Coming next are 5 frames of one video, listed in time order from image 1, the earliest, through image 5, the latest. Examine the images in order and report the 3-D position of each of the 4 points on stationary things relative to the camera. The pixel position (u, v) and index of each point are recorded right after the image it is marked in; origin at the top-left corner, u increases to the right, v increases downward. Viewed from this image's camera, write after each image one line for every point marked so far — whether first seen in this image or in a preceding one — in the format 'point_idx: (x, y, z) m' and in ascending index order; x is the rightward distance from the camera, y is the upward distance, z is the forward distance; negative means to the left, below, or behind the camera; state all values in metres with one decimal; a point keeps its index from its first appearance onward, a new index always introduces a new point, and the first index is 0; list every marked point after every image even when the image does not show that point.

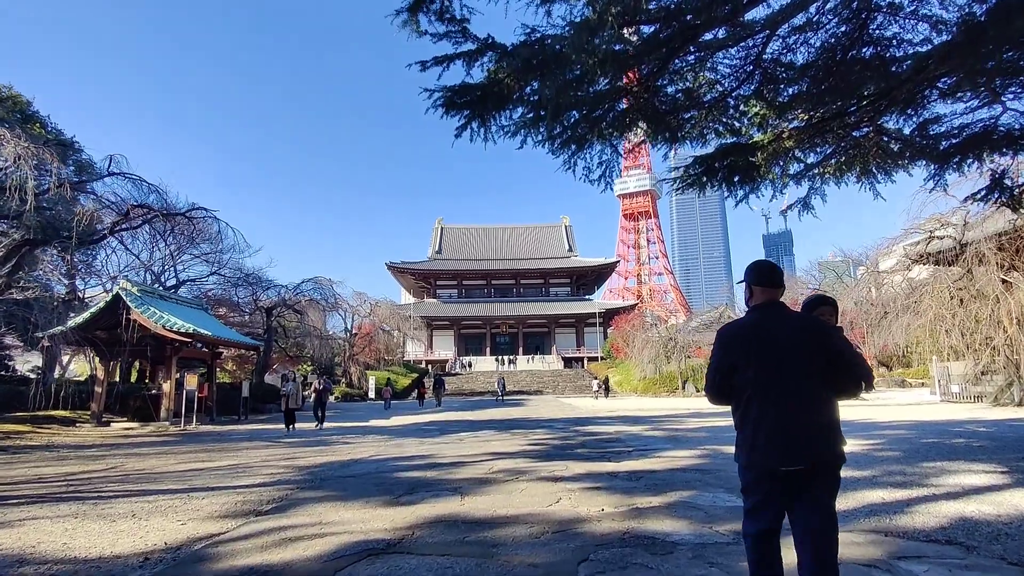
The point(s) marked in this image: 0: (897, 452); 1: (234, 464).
0: (+3.8, -1.6, +5.6) m
1: (-2.8, -1.8, +5.8) m
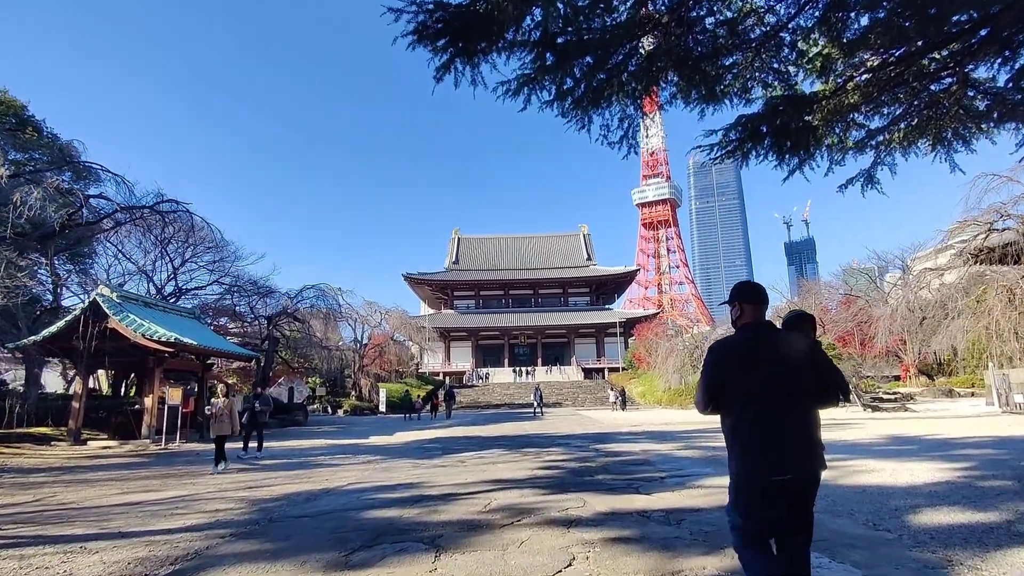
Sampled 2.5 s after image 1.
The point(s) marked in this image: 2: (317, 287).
0: (+3.8, -1.5, +4.4) m
1: (-2.8, -1.7, +4.8) m
2: (-5.6, 0.0, +16.3) m
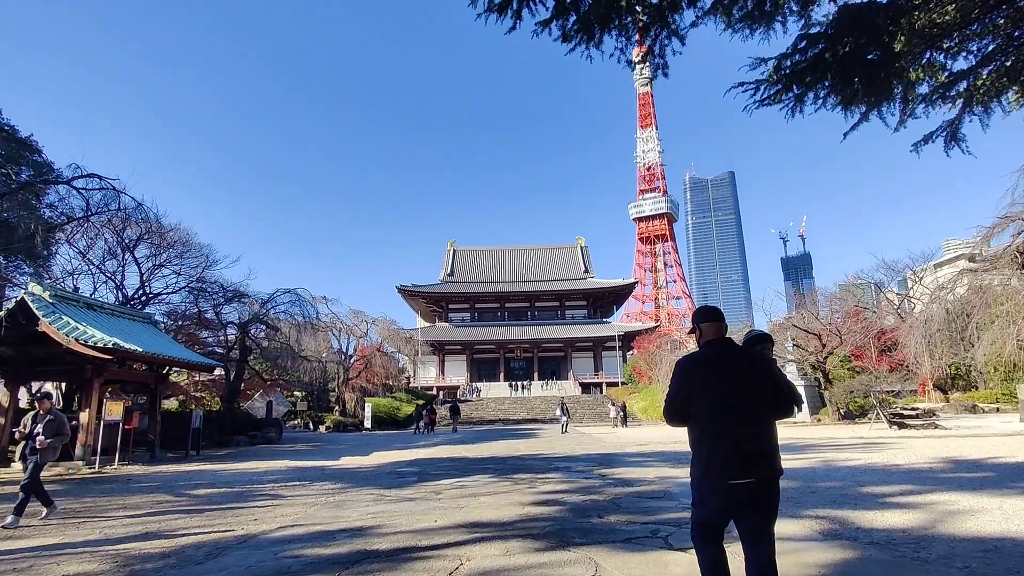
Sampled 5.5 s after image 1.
0: (+3.7, -1.3, +3.1) m
1: (-2.9, -1.6, +3.5) m
2: (-5.8, -0.1, +15.1) m
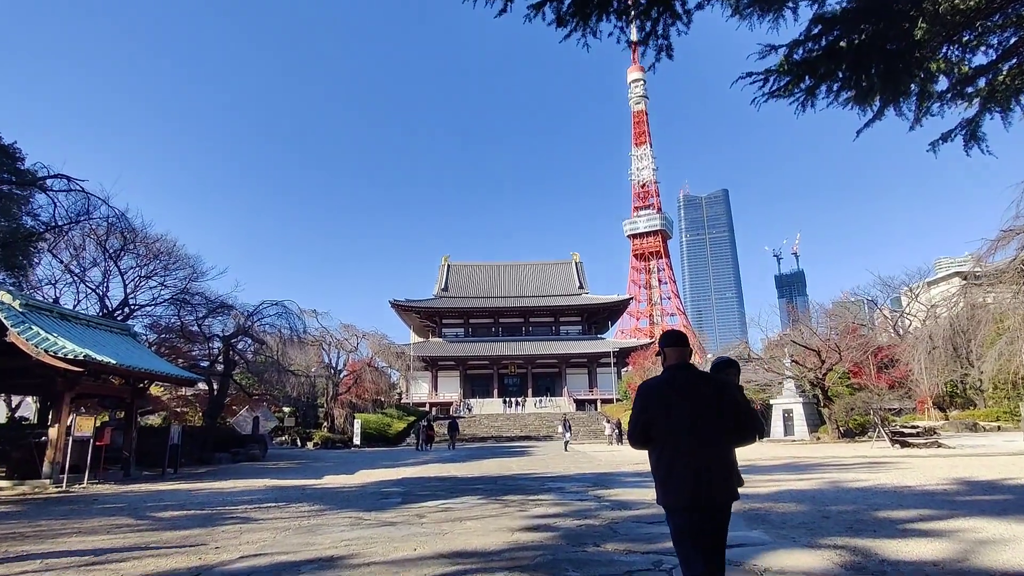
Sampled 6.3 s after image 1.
0: (+3.6, -1.4, +2.8) m
1: (-3.0, -1.6, +3.1) m
2: (-6.0, -0.4, +14.7) m
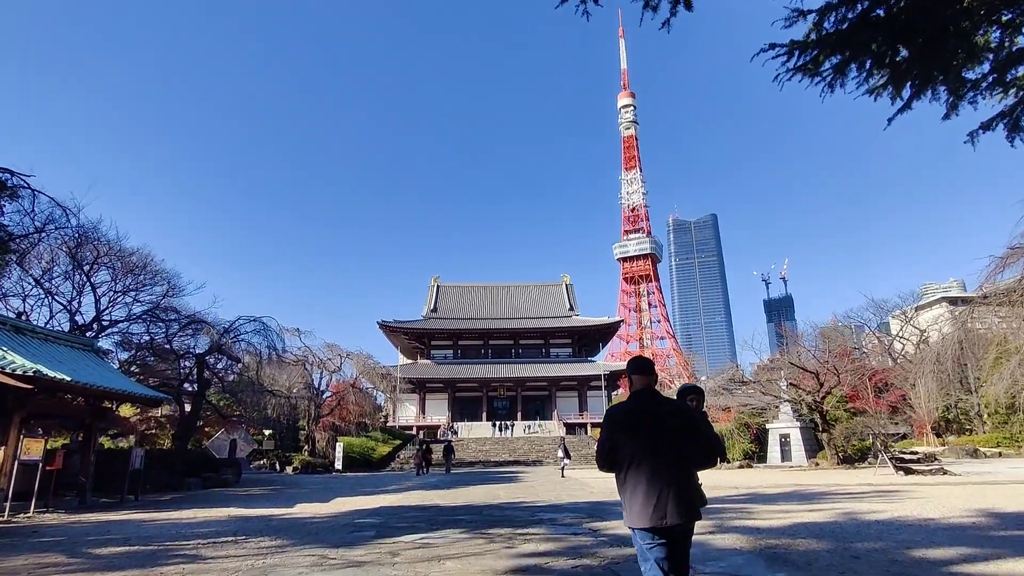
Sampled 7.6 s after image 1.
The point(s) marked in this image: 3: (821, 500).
0: (+3.5, -1.4, +2.3) m
1: (-3.0, -1.6, +2.5) m
2: (-6.2, -0.8, +14.0) m
3: (+4.4, -3.0, +8.2) m
